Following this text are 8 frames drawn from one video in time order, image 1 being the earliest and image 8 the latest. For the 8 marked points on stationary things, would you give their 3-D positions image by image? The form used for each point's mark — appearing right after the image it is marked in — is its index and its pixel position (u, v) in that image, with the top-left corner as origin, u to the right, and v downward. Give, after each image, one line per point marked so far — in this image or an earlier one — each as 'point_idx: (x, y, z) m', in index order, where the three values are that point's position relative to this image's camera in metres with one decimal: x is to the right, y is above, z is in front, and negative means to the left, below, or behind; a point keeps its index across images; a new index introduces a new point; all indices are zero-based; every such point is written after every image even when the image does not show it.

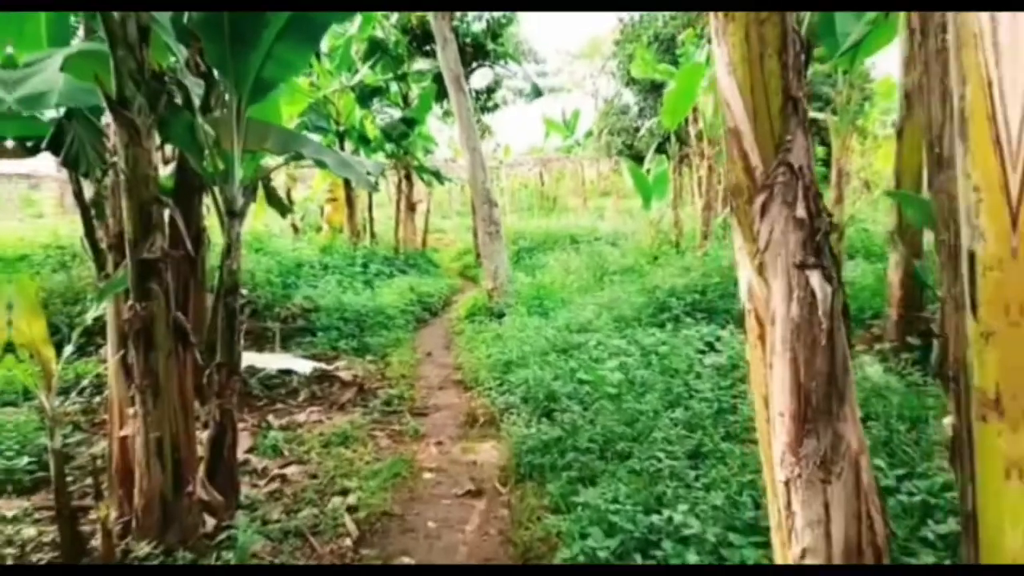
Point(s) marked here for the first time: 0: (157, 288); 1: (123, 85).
0: (-1.1, 0.0, +2.5) m
1: (-1.2, +0.6, +2.4) m
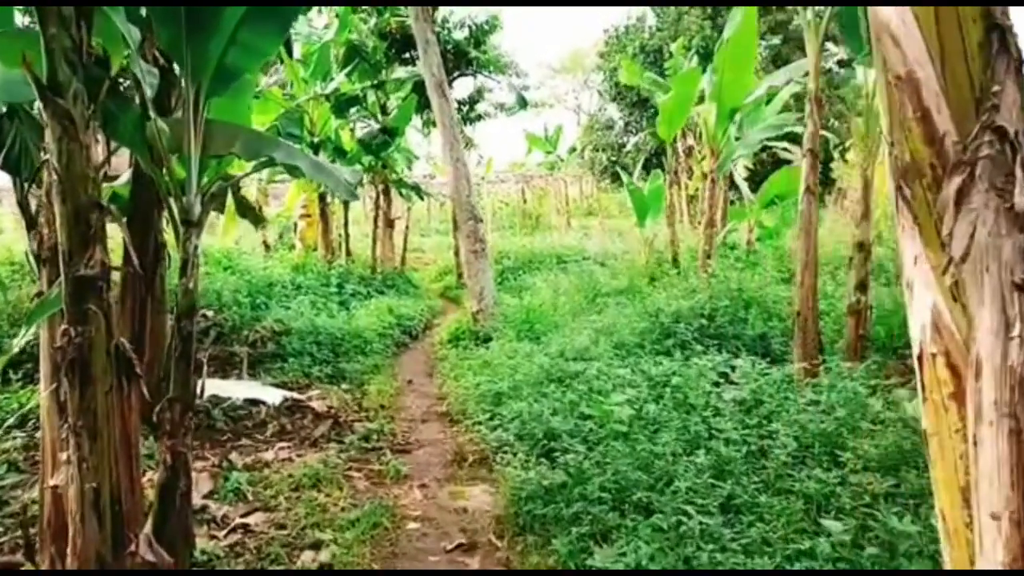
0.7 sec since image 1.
0: (-1.1, -0.1, +2.1) m
1: (-1.2, +0.6, +2.1) m
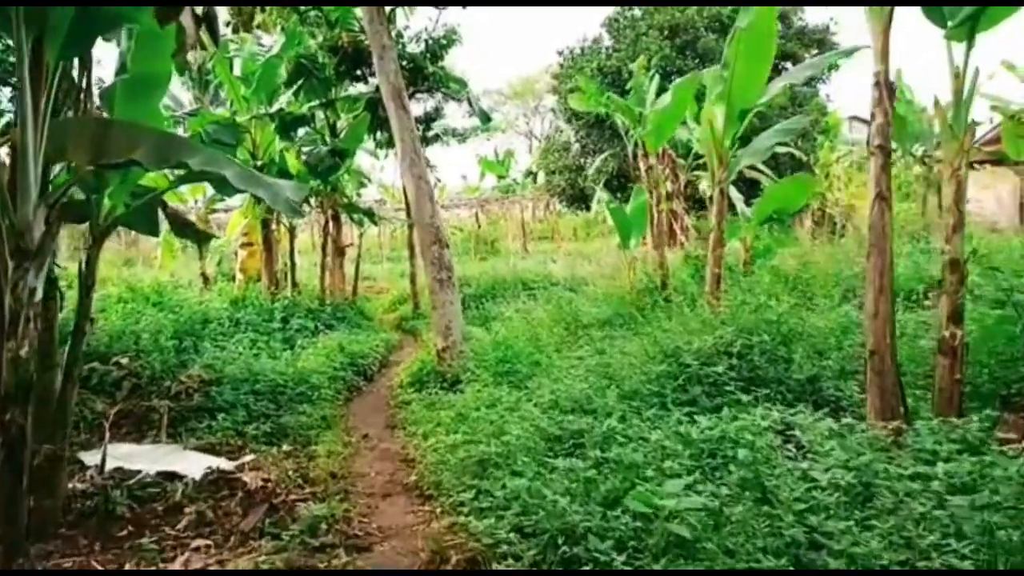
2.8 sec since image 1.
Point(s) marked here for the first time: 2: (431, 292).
0: (-1.1, -0.2, +1.3) m
1: (-1.2, +0.5, +1.3) m
2: (-0.5, 0.0, +5.5) m
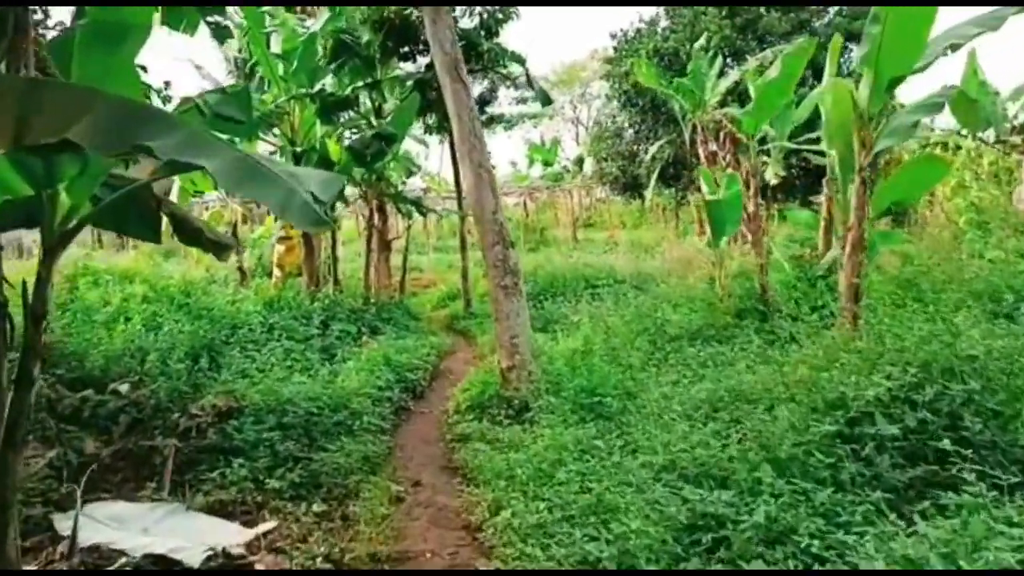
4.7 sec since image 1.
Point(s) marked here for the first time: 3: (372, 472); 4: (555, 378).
0: (-0.9, -0.3, +0.5) m
1: (-0.9, +0.4, +0.5) m
2: (-0.1, -0.1, +4.7) m
3: (-0.6, -0.8, +3.5) m
4: (+0.3, -0.5, +4.4) m
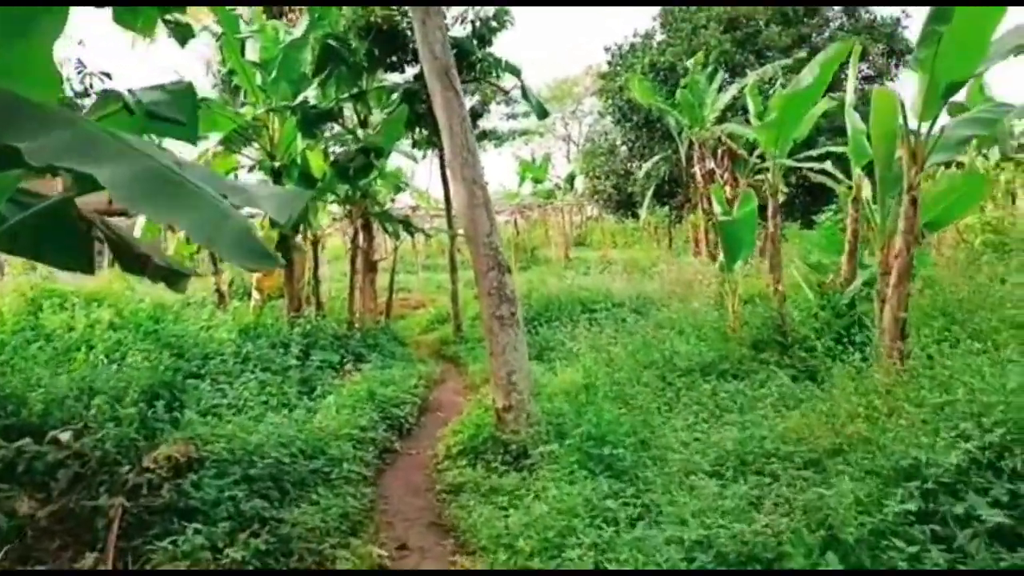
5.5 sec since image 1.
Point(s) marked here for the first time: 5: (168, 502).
0: (-0.8, -0.3, +0.1) m
1: (-0.9, +0.3, +0.1) m
2: (-0.1, -0.2, +4.3) m
3: (-0.6, -0.9, +3.0) m
4: (+0.2, -0.7, +4.0) m
5: (-1.4, -0.9, +3.2) m
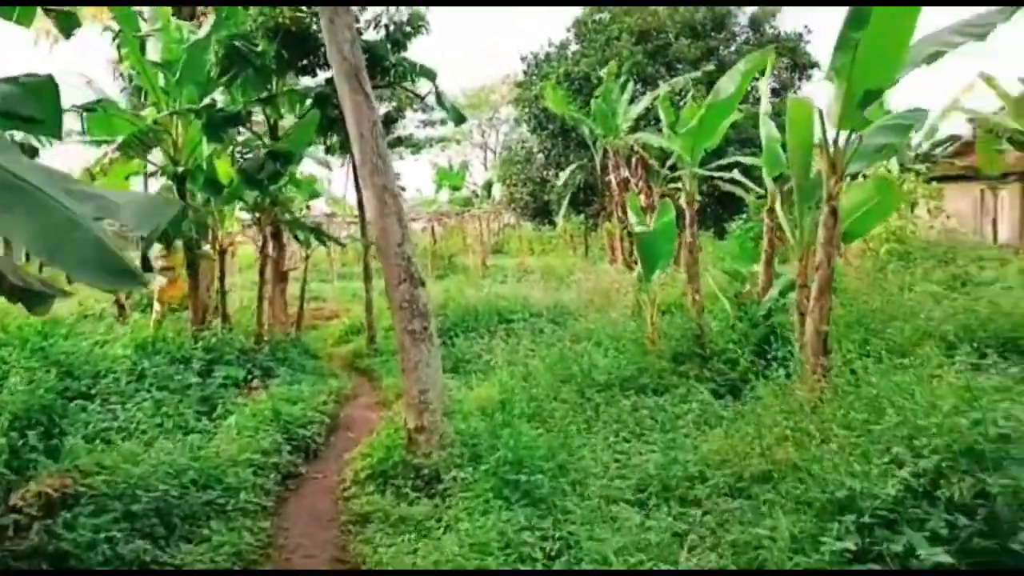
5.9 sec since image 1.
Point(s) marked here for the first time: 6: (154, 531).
0: (-0.8, -0.4, -0.2) m
1: (-0.9, +0.3, -0.2) m
2: (-0.6, -0.3, +4.1) m
3: (-0.9, -1.0, +2.7) m
4: (-0.2, -0.7, +3.8) m
5: (-1.7, -0.9, +2.8) m
6: (-1.4, -0.9, +3.0) m
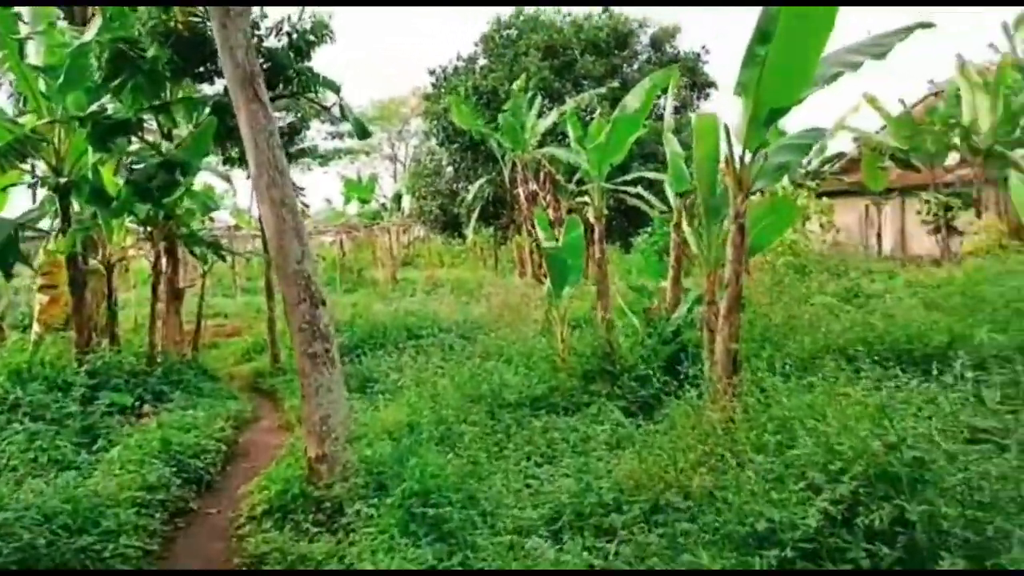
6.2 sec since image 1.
0: (-0.8, -0.4, -0.4) m
1: (-0.9, +0.2, -0.5) m
2: (-1.0, -0.4, +3.8) m
3: (-1.2, -1.1, +2.5) m
4: (-0.6, -0.8, +3.6) m
5: (-2.0, -1.0, +2.5) m
6: (-1.7, -1.0, +2.7) m
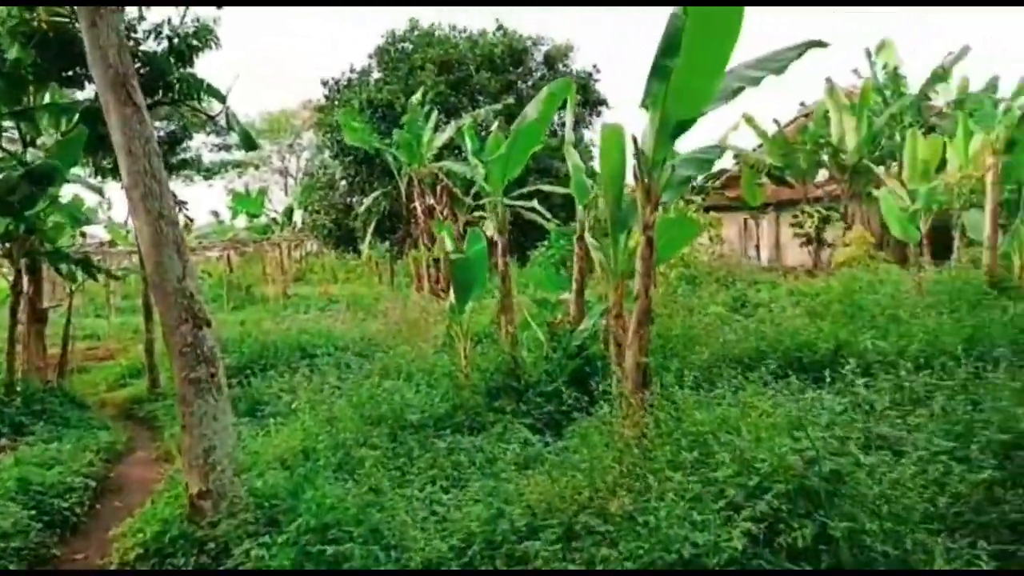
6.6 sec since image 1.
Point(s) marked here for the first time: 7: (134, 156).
0: (-0.7, -0.4, -0.7) m
1: (-0.8, +0.2, -0.7) m
2: (-1.5, -0.5, +3.5) m
3: (-1.5, -1.1, +2.1) m
4: (-1.0, -0.9, +3.3) m
5: (-2.3, -1.1, +2.0) m
6: (-2.0, -1.1, +2.3) m
7: (-1.7, +0.6, +3.5) m
